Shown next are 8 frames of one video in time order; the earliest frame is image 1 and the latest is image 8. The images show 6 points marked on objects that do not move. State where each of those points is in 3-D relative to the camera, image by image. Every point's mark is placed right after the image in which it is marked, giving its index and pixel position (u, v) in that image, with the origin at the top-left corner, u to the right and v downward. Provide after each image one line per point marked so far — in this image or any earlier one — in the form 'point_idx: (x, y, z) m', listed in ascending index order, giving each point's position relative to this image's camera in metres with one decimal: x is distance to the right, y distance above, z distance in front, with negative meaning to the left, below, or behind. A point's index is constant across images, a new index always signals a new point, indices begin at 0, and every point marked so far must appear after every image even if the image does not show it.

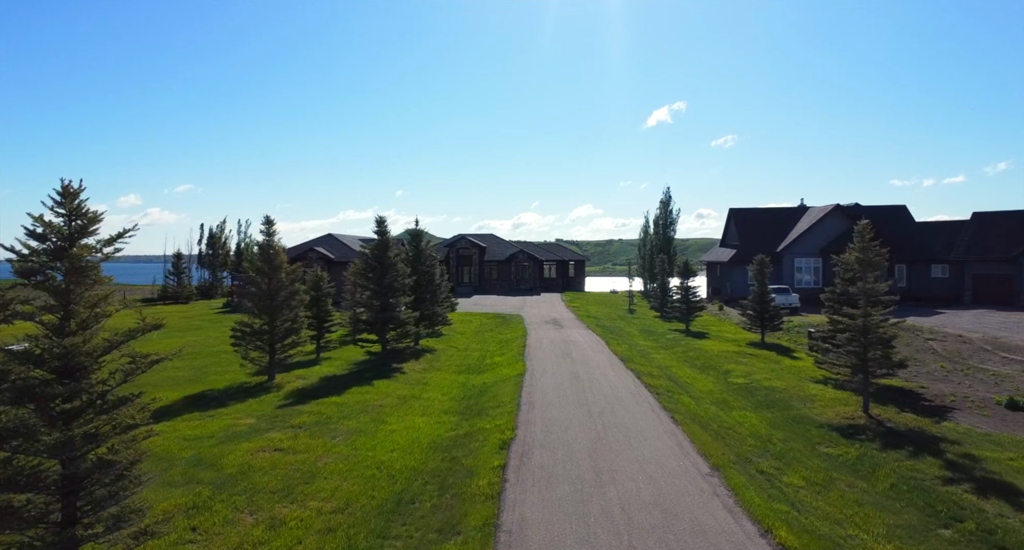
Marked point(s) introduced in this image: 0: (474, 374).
0: (-1.2, -3.2, +19.8) m
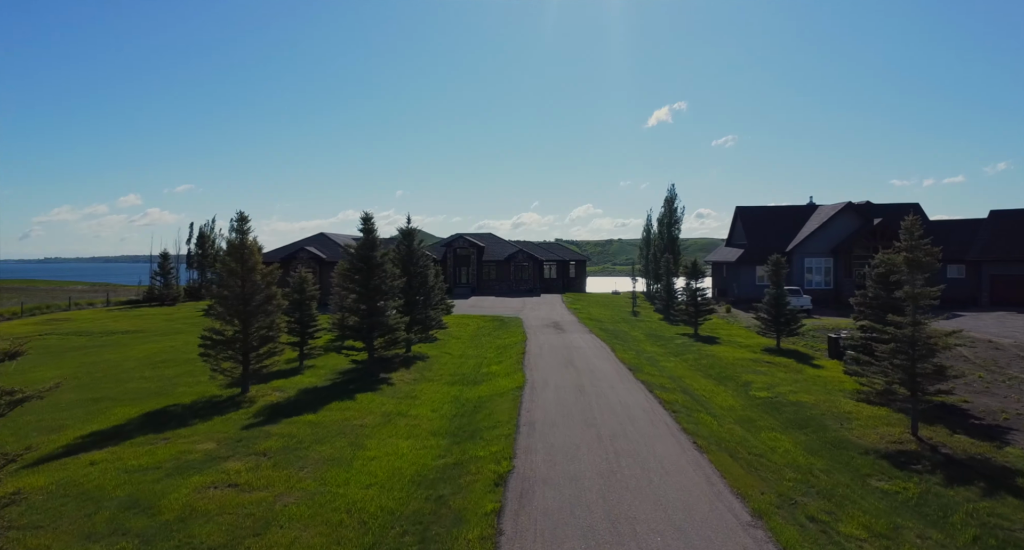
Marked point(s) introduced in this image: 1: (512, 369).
0: (-1.3, -3.3, +18.1) m
1: (0.0, -3.0, +19.6) m
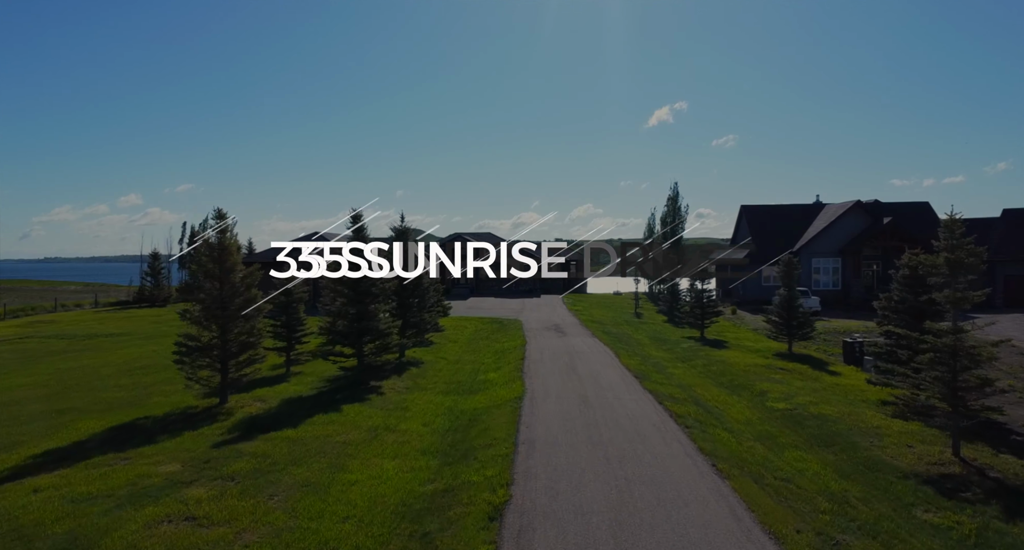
0: (-1.3, -3.3, +16.9) m
1: (0.0, -3.1, +18.4) m
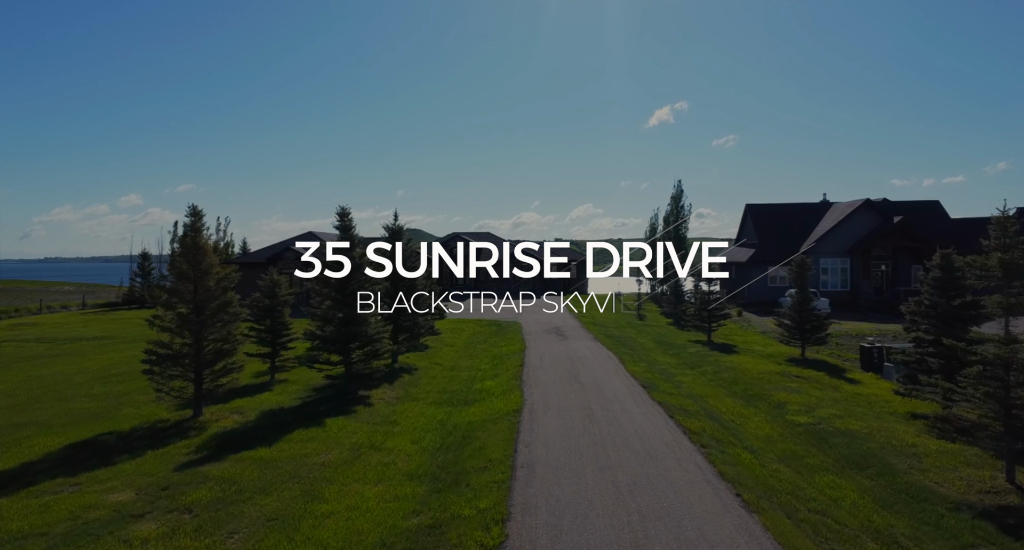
0: (-1.4, -3.4, +15.7) m
1: (-0.1, -3.1, +17.2) m
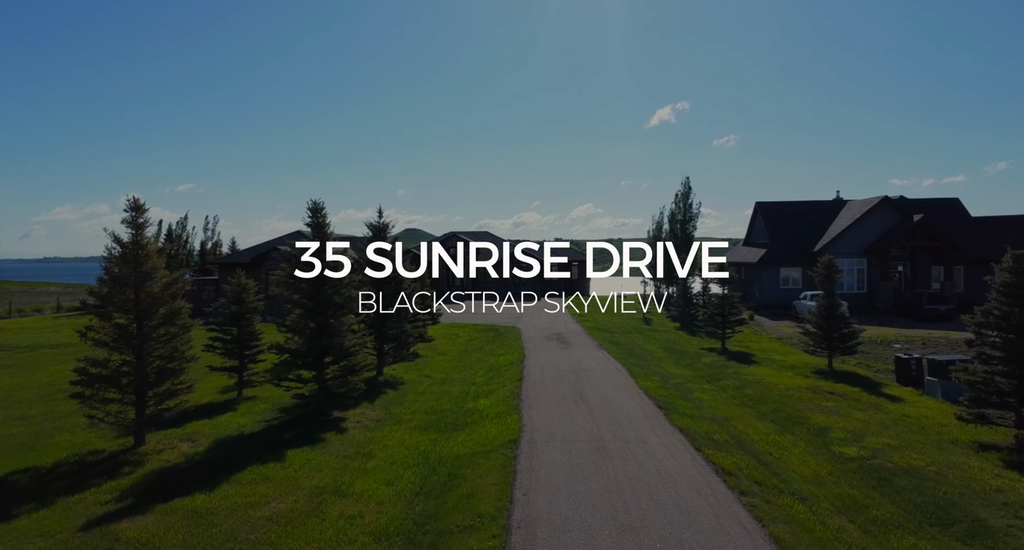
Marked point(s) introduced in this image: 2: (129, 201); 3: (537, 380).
0: (-1.5, -3.5, +13.5) m
1: (-0.2, -3.2, +15.0) m
2: (-7.9, +1.5, +12.7) m
3: (+0.8, -3.2, +18.4) m
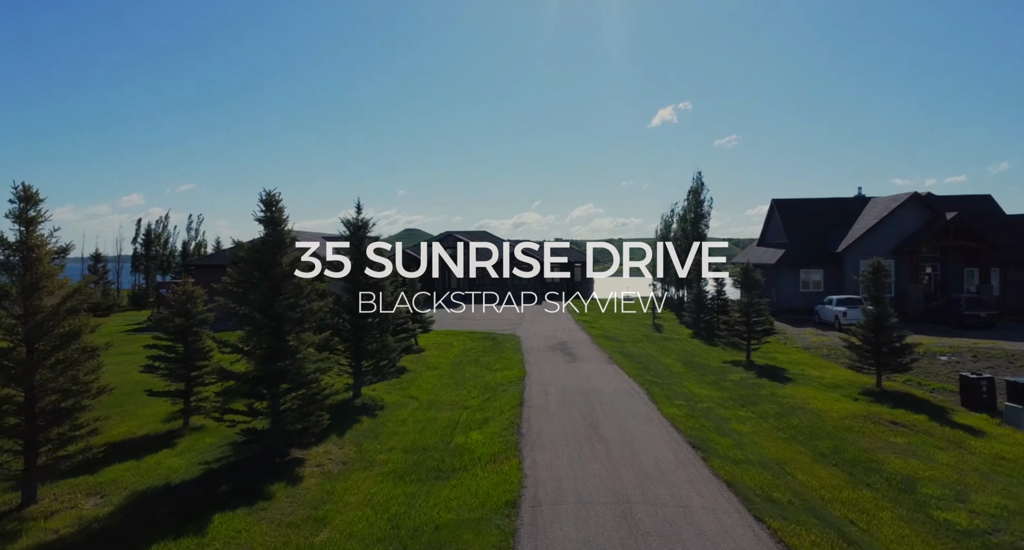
0: (-1.5, -3.6, +10.6) m
1: (-0.2, -3.4, +12.2) m
2: (-8.0, +1.4, +9.8) m
3: (+0.7, -3.3, +15.6) m
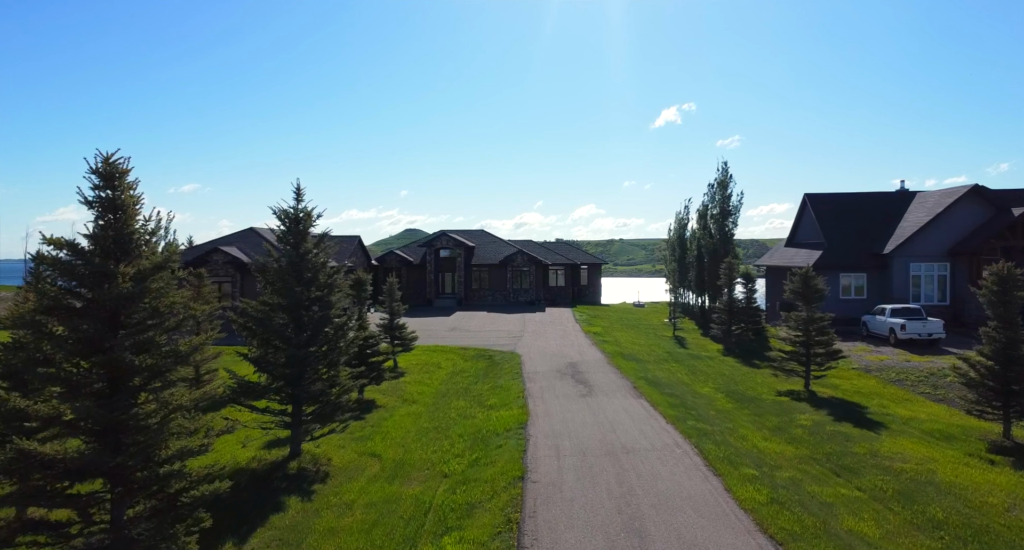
0: (-1.5, -3.9, +5.8) m
1: (-0.3, -3.6, +7.3) m
2: (-8.0, +1.1, +5.0) m
3: (+0.7, -3.6, +10.7) m
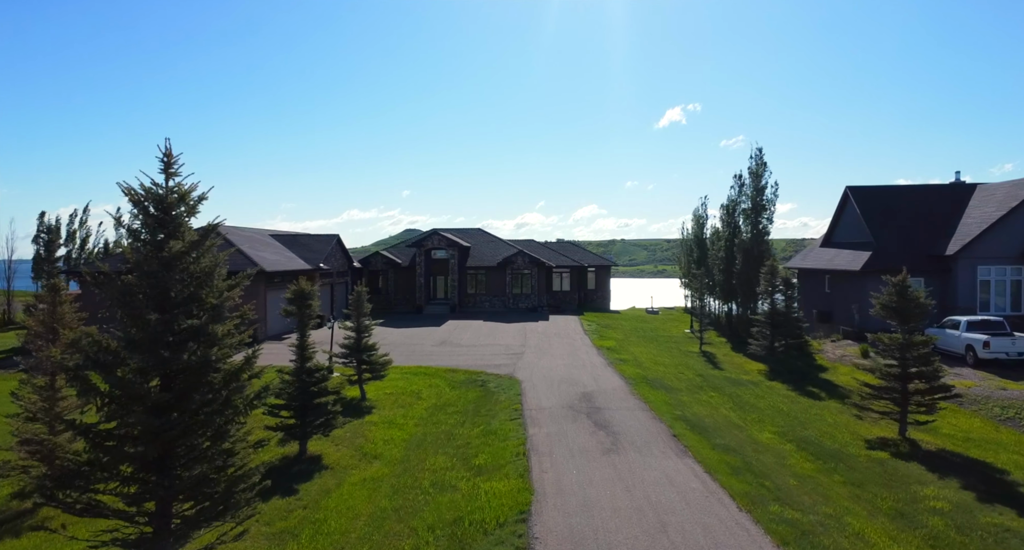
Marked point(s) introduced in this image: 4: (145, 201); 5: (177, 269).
0: (-1.6, -4.1, +1.0) m
1: (-0.3, -3.8, +2.5) m
2: (-8.1, +0.9, +0.2) m
3: (+0.6, -3.8, +5.9) m
4: (-4.7, +1.0, +7.9) m
5: (-4.2, +0.1, +7.9) m
